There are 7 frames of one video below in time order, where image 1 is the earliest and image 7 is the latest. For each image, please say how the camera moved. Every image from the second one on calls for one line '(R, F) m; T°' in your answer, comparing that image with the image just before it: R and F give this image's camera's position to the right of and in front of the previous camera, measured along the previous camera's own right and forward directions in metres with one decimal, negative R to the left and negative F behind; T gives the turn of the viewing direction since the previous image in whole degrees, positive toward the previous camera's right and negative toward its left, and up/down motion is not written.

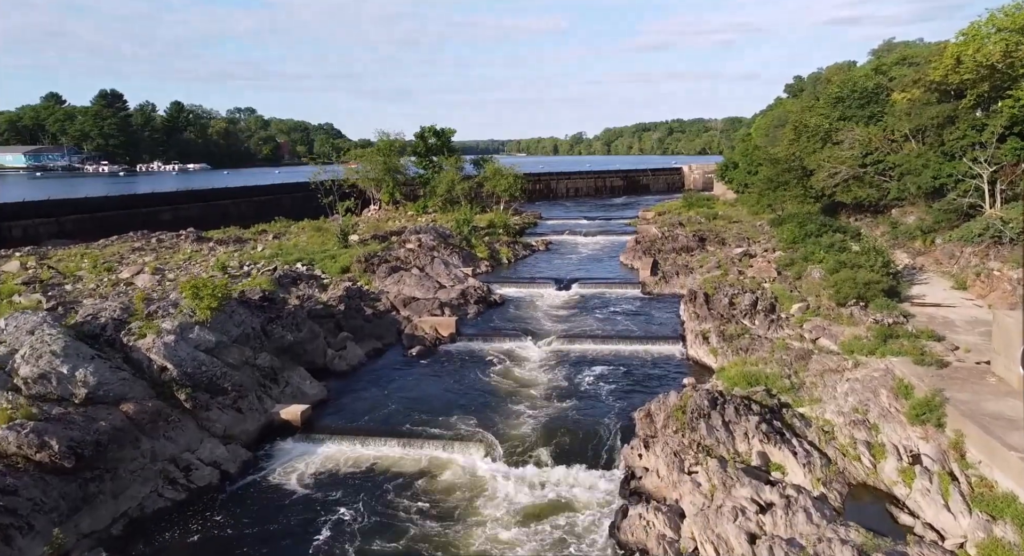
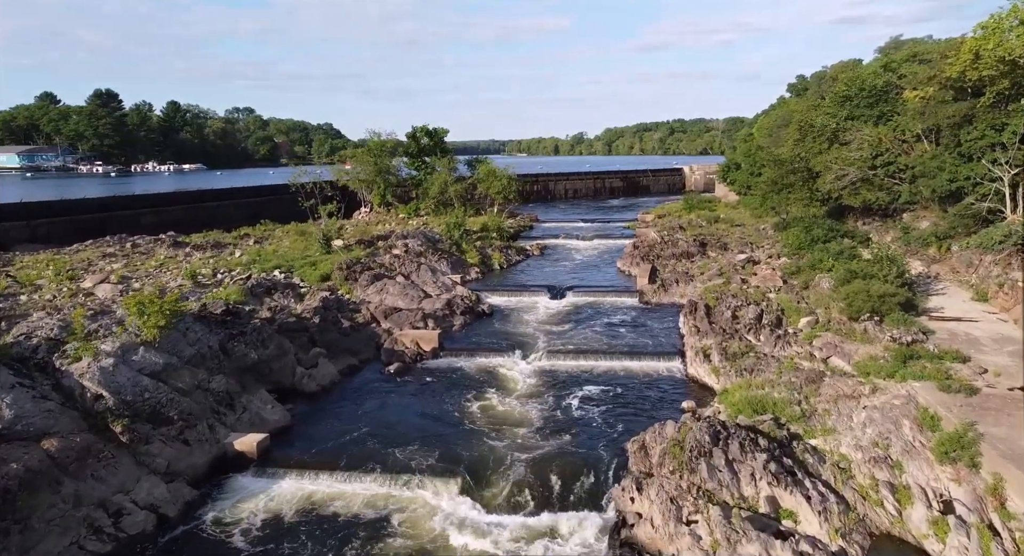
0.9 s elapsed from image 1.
(+0.5, +1.6) m; 0°
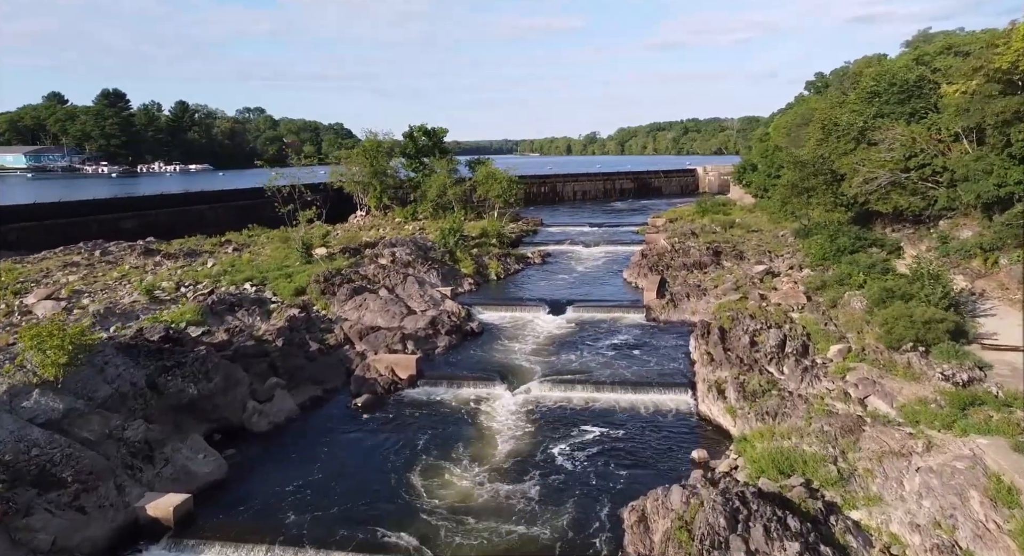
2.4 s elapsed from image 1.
(+0.8, +2.7) m; -1°
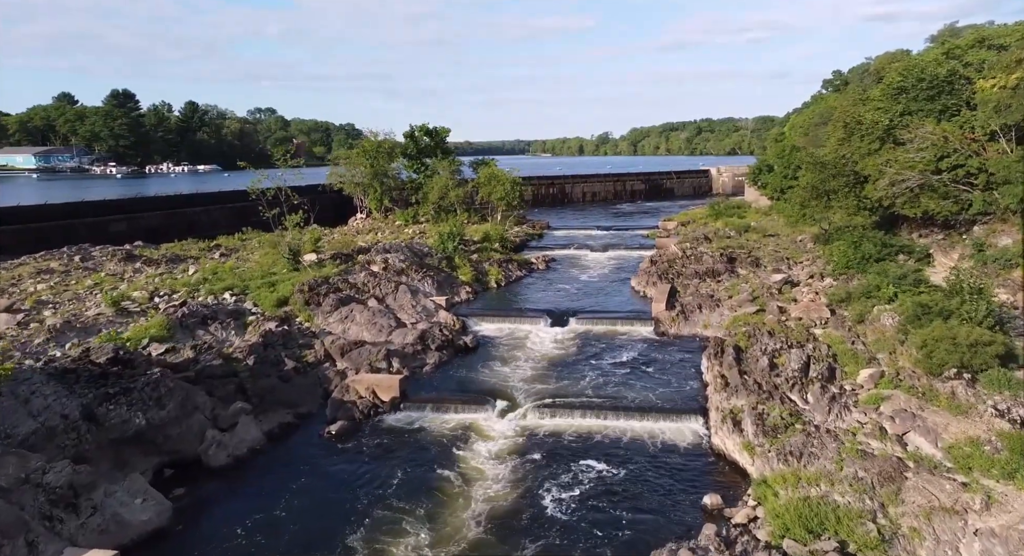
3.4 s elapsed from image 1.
(+0.5, +1.9) m; -1°
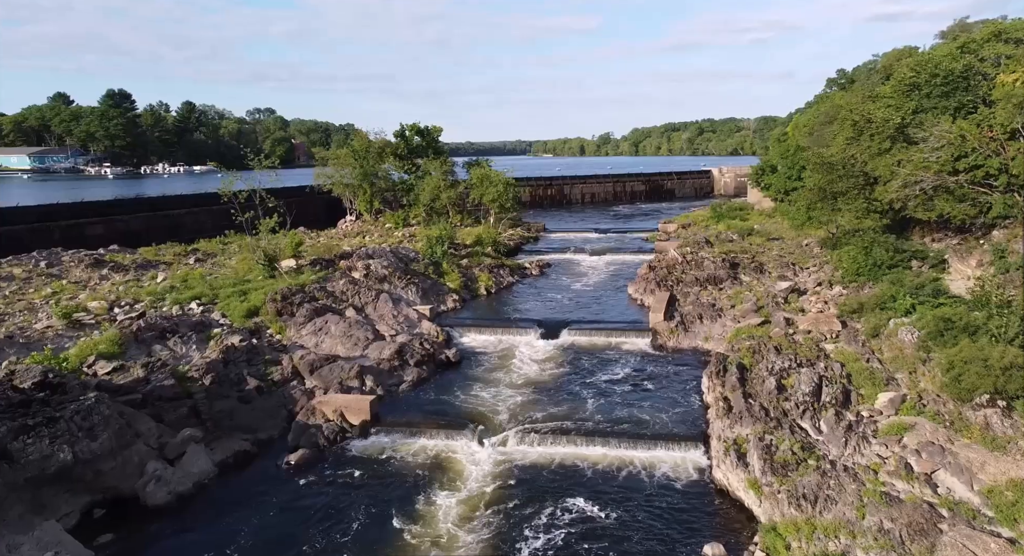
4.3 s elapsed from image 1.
(+0.5, +1.6) m; 0°
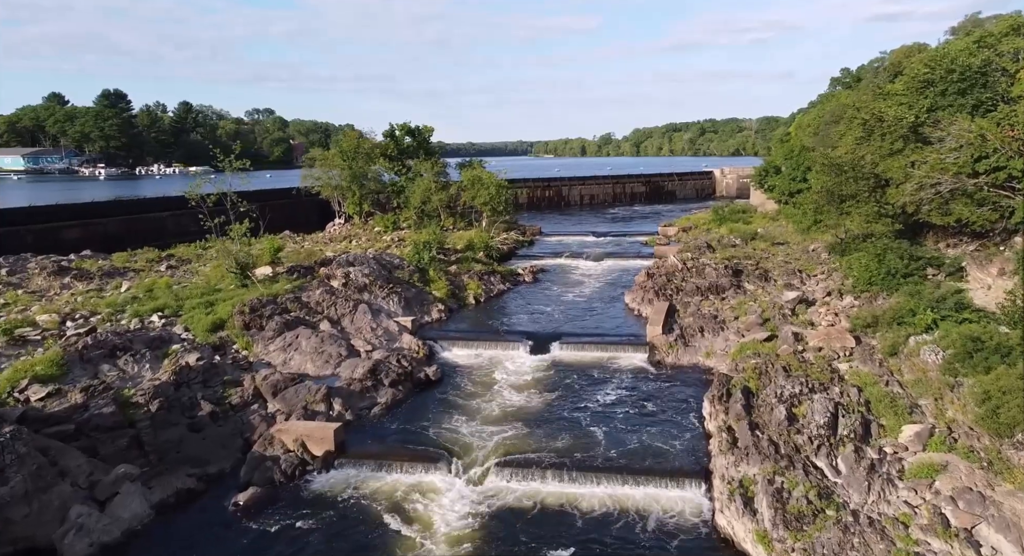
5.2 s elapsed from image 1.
(+0.5, +1.7) m; 0°
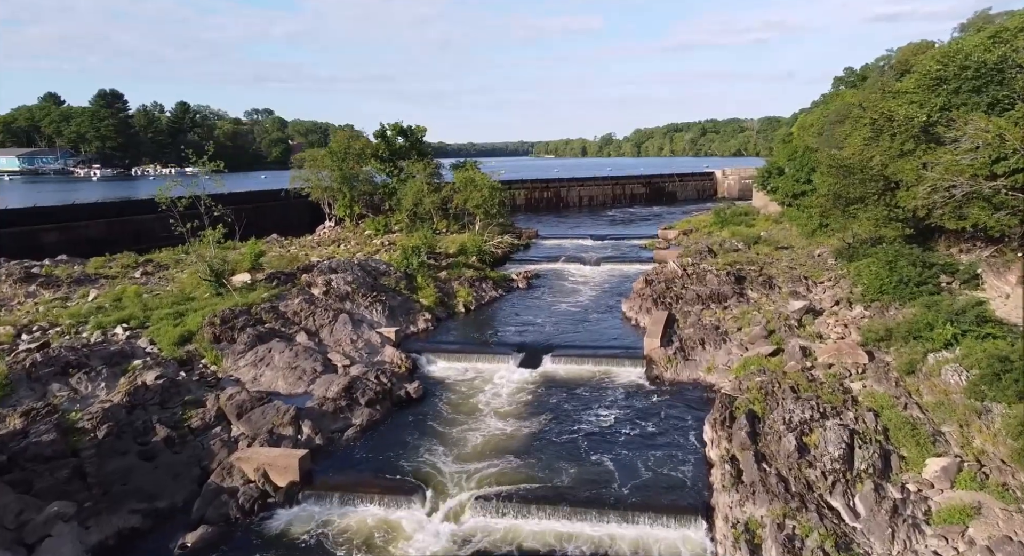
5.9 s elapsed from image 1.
(+0.4, +1.3) m; 0°
